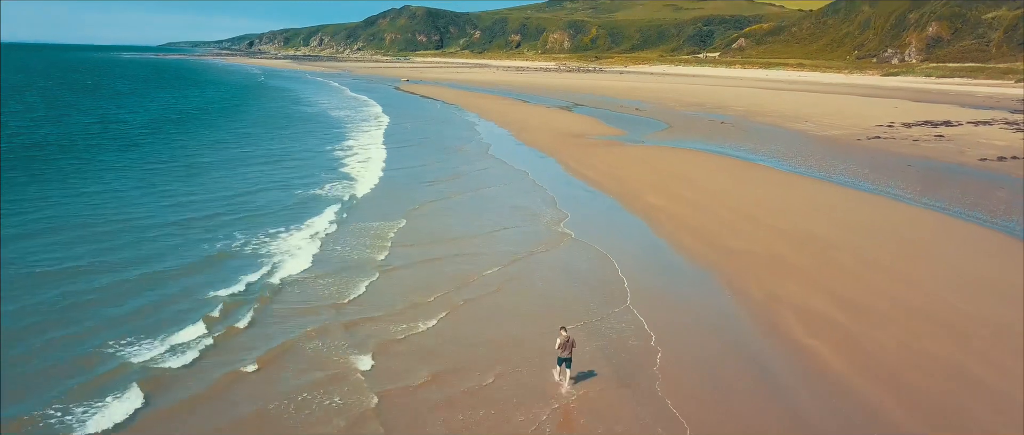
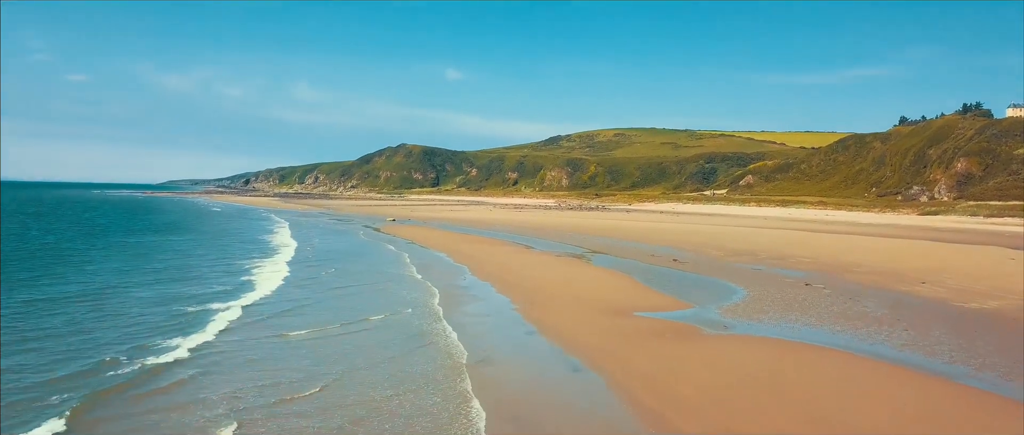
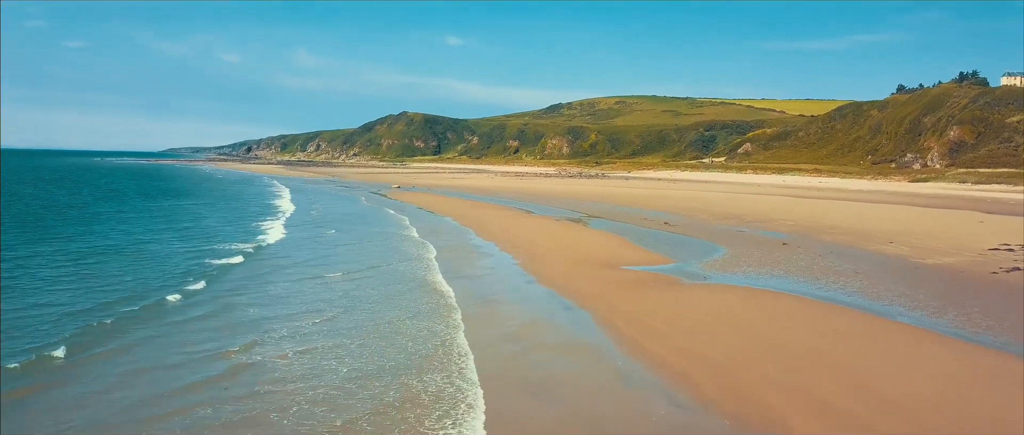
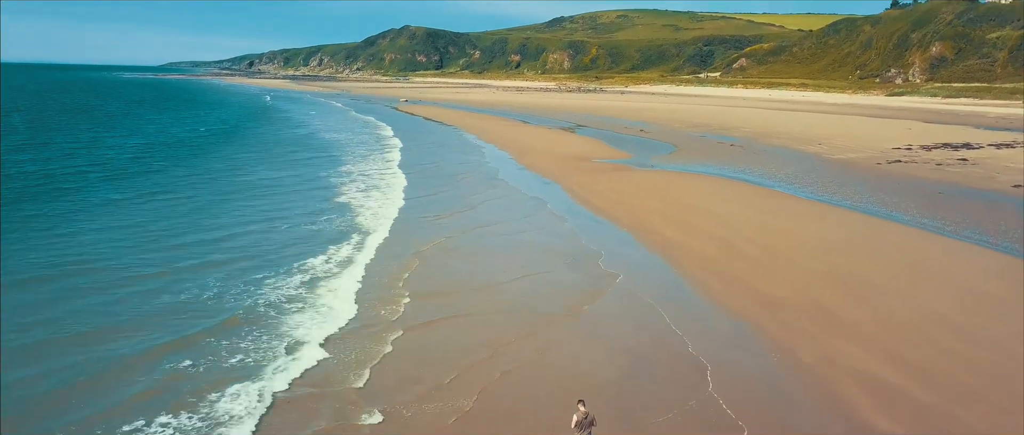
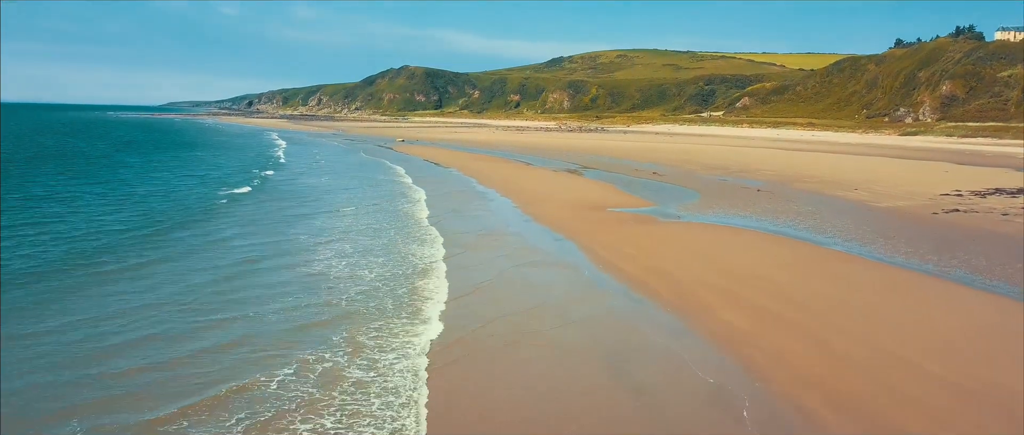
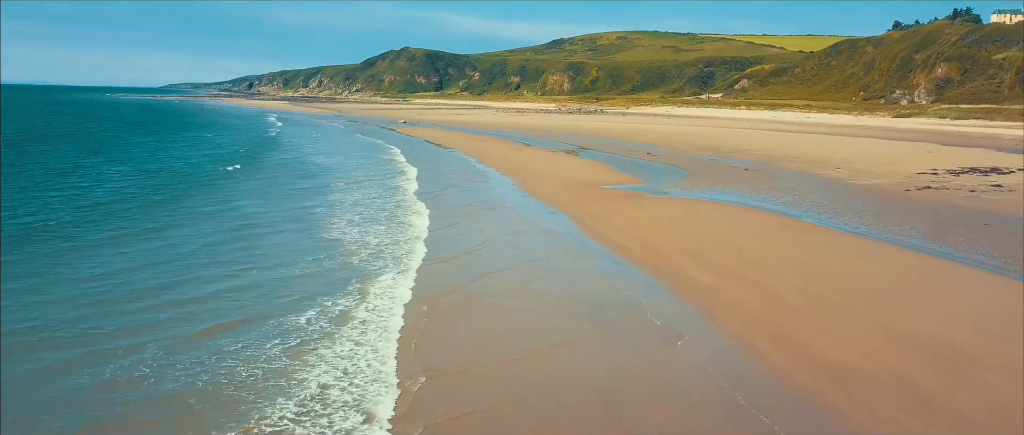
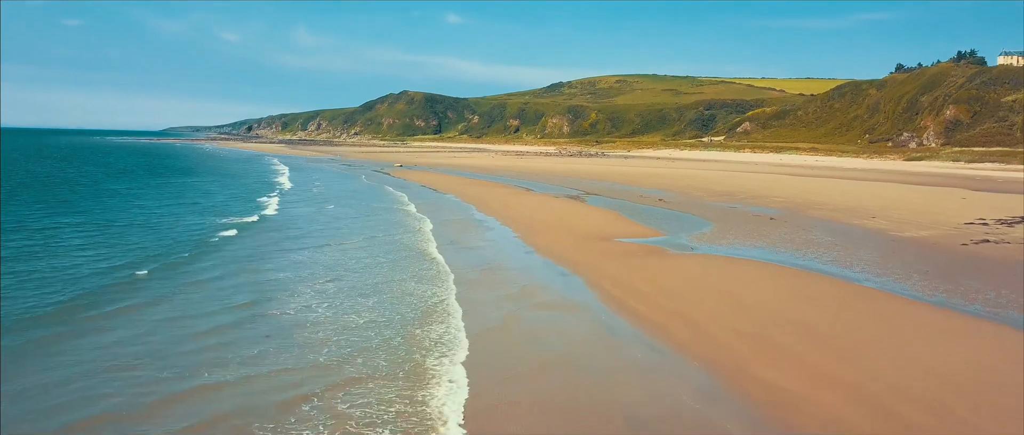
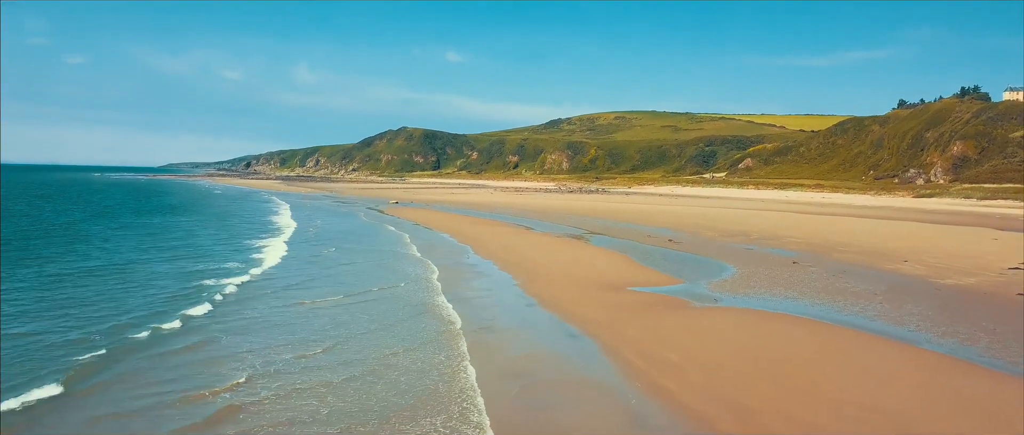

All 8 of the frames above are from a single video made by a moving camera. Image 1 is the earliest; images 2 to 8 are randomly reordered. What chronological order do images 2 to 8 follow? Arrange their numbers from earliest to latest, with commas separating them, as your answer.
4, 6, 5, 7, 3, 8, 2
